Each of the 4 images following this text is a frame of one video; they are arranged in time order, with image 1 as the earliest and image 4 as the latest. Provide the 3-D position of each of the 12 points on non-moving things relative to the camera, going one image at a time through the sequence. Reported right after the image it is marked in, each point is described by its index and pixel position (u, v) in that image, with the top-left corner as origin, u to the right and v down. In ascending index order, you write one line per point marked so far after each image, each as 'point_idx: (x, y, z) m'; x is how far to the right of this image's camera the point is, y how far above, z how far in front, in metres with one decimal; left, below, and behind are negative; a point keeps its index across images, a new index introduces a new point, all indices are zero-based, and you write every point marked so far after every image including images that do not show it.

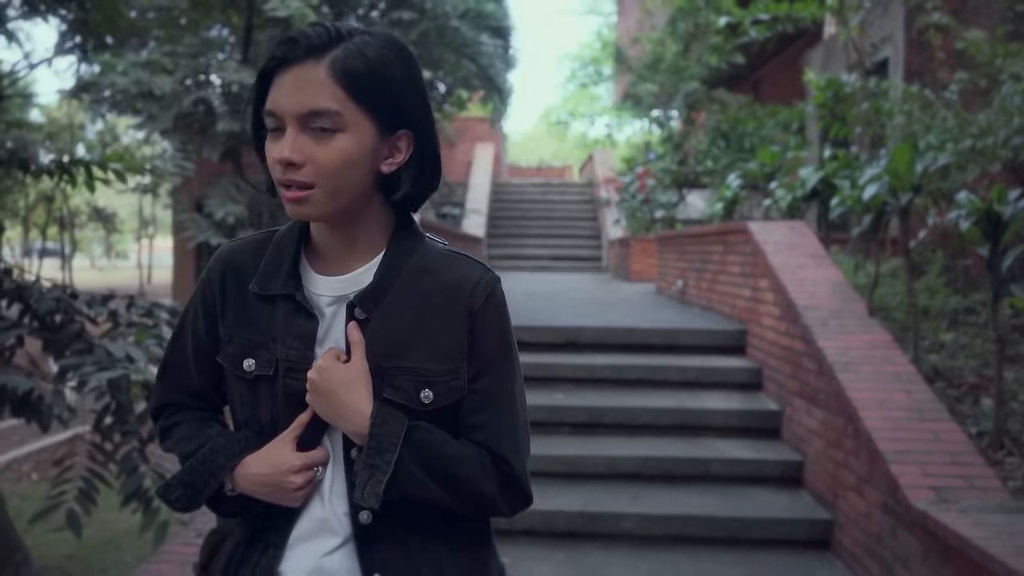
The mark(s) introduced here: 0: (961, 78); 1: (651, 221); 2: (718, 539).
0: (+3.2, +1.5, +7.2) m
1: (+1.6, +0.8, +11.2) m
2: (+0.8, -1.0, +3.8) m
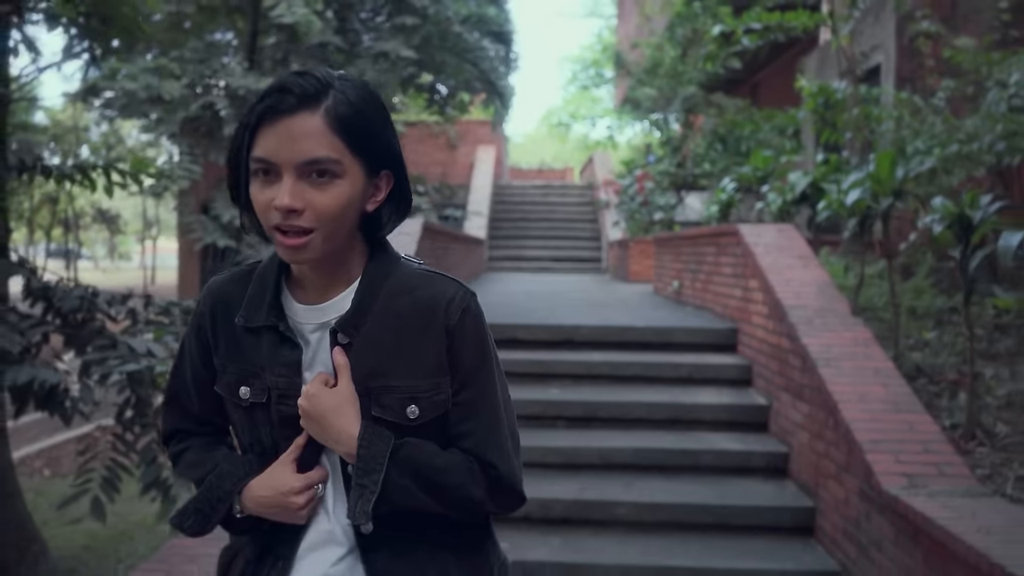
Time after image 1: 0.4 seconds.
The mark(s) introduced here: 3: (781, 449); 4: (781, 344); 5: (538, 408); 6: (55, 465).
0: (+3.2, +1.5, +7.4) m
1: (+1.6, +0.8, +11.4) m
2: (+0.8, -1.0, +4.0) m
3: (+1.2, -0.7, +4.4) m
4: (+1.2, -0.3, +4.5) m
5: (+0.1, -0.6, +4.8) m
6: (-3.9, -1.5, +8.3) m
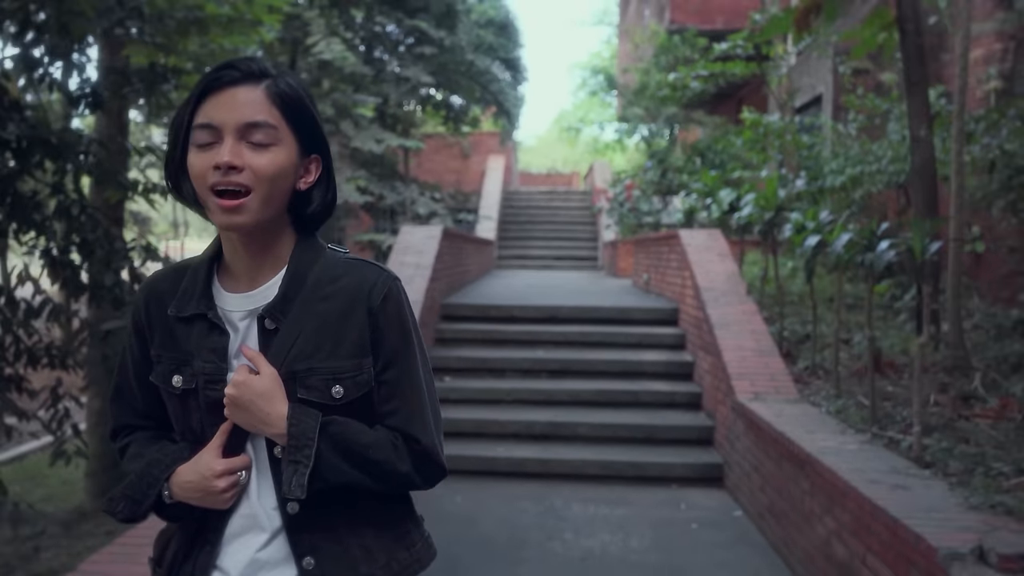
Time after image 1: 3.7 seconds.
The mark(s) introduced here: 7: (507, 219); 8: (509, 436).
0: (+3.2, +1.6, +9.2) m
1: (+1.7, +0.8, +13.2) m
2: (+0.8, -0.9, +5.8) m
3: (+1.2, -0.6, +6.2) m
4: (+1.2, -0.2, +6.3) m
5: (+0.1, -0.5, +6.6) m
6: (-3.8, -1.4, +10.2) m
7: (-0.1, +1.2, +17.8) m
8: (0.0, -0.9, +5.9) m
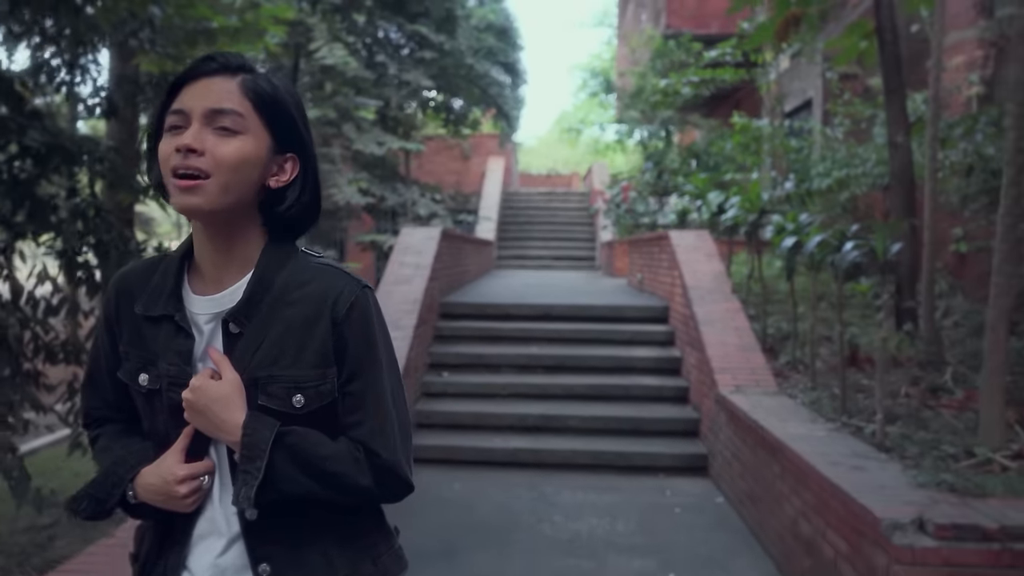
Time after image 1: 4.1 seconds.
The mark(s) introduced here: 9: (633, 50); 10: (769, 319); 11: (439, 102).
0: (+3.2, +1.6, +9.4) m
1: (+1.7, +0.8, +13.4) m
2: (+0.7, -0.9, +6.1) m
3: (+1.1, -0.6, +6.5) m
4: (+1.2, -0.2, +6.6) m
5: (+0.1, -0.5, +6.9) m
6: (-3.9, -1.4, +10.4) m
7: (-0.1, +1.2, +18.1) m
8: (0.0, -0.9, +6.2) m
9: (+1.9, +3.8, +15.5) m
10: (+1.8, -0.2, +6.8) m
11: (-1.0, +2.5, +13.3) m
